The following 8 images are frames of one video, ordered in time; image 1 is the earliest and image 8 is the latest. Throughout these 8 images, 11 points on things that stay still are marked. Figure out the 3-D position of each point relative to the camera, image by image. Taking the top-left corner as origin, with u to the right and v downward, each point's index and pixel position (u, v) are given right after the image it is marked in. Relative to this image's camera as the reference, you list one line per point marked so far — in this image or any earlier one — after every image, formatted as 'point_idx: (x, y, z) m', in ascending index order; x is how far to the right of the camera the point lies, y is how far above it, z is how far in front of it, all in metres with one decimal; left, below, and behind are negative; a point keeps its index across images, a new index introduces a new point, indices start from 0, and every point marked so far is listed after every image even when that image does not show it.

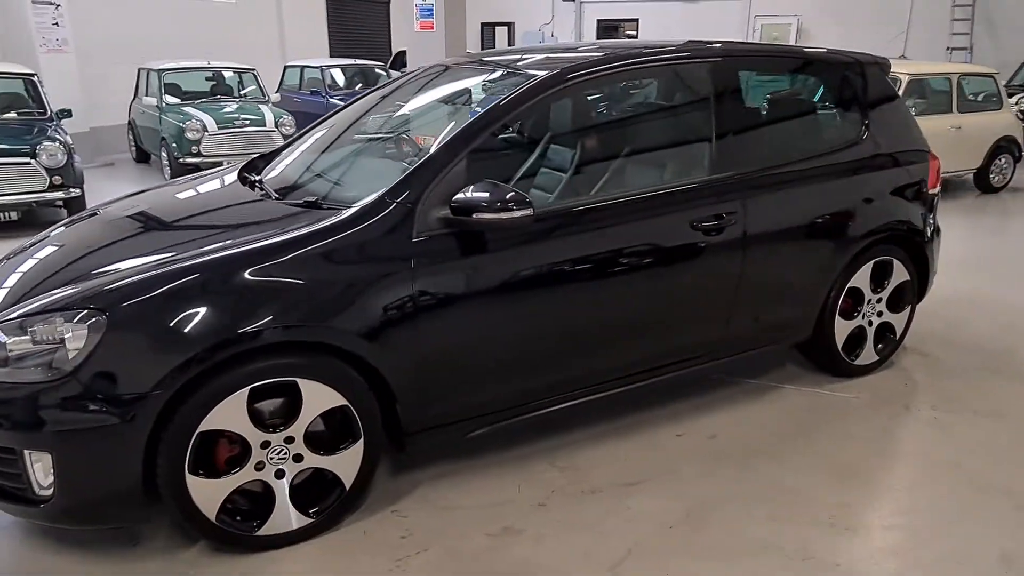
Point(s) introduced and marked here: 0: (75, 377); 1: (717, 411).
0: (-1.0, -0.2, +1.8) m
1: (+0.8, -0.5, +2.8) m
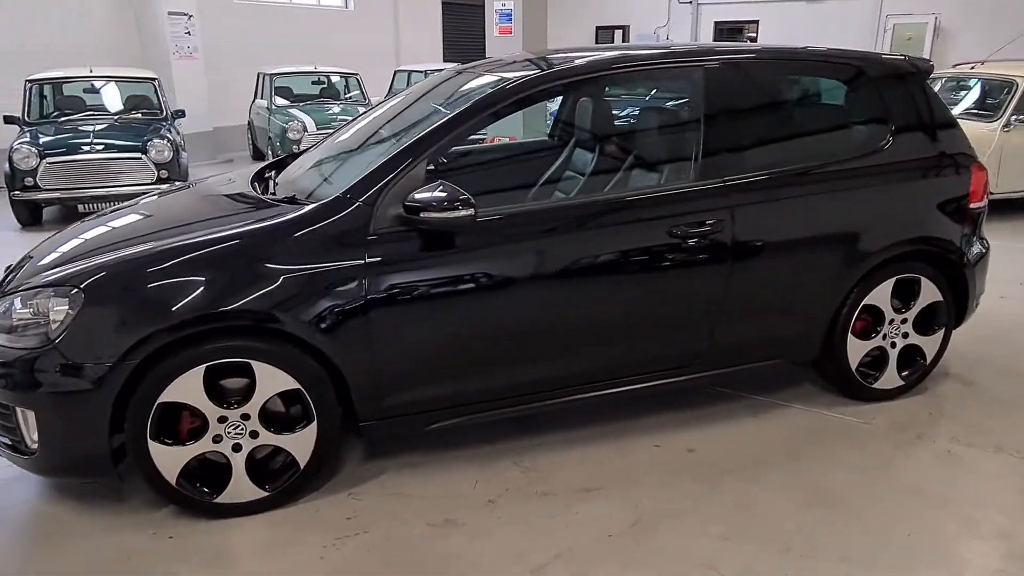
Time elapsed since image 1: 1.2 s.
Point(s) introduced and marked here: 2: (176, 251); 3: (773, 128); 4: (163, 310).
0: (-1.2, -0.1, +2.0) m
1: (+0.7, -0.5, +2.8) m
2: (-1.0, +0.1, +2.1) m
3: (+0.9, +0.6, +2.6) m
4: (-1.0, -0.1, +2.0) m
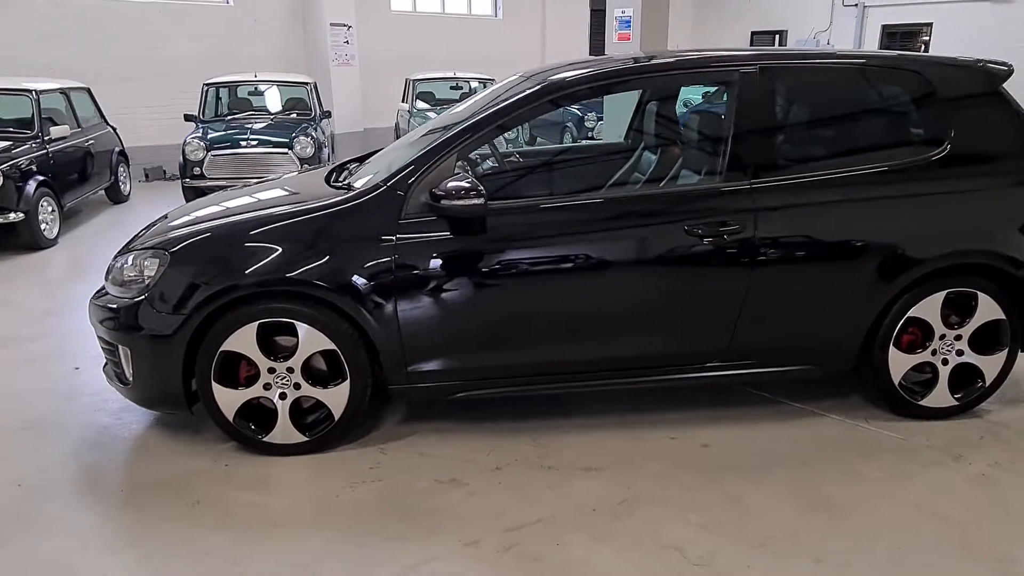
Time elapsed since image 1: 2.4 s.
0: (-1.2, 0.0, +2.5) m
1: (+0.8, -0.5, +2.8) m
2: (-0.9, +0.2, +2.5) m
3: (+1.1, +0.6, +2.6) m
4: (-1.0, +0.1, +2.4) m
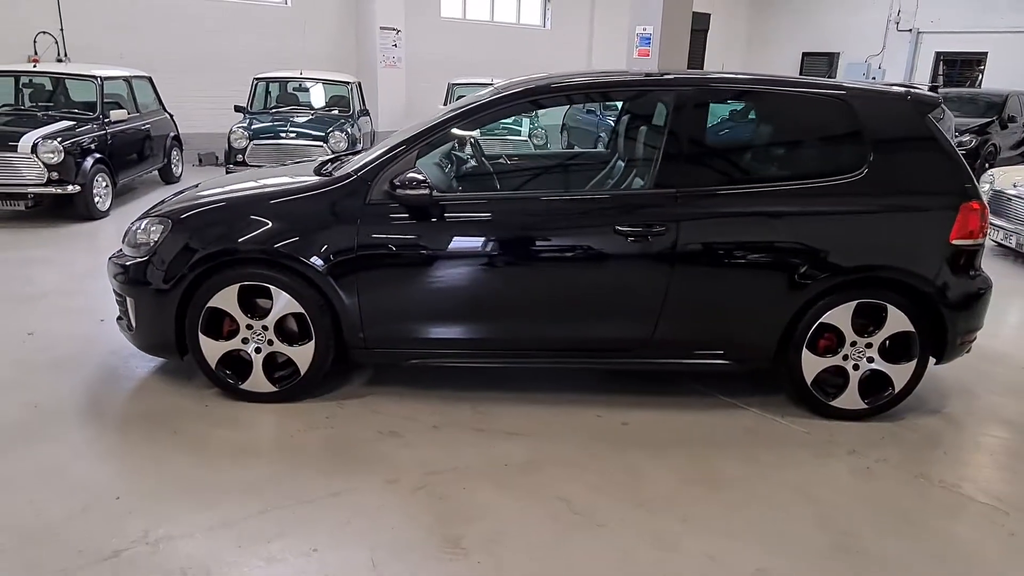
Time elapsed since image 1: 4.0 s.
0: (-1.4, +0.1, +2.9) m
1: (+0.6, -0.5, +3.1) m
2: (-1.1, +0.3, +2.9) m
3: (+0.9, +0.6, +2.9) m
4: (-1.2, +0.2, +2.9) m
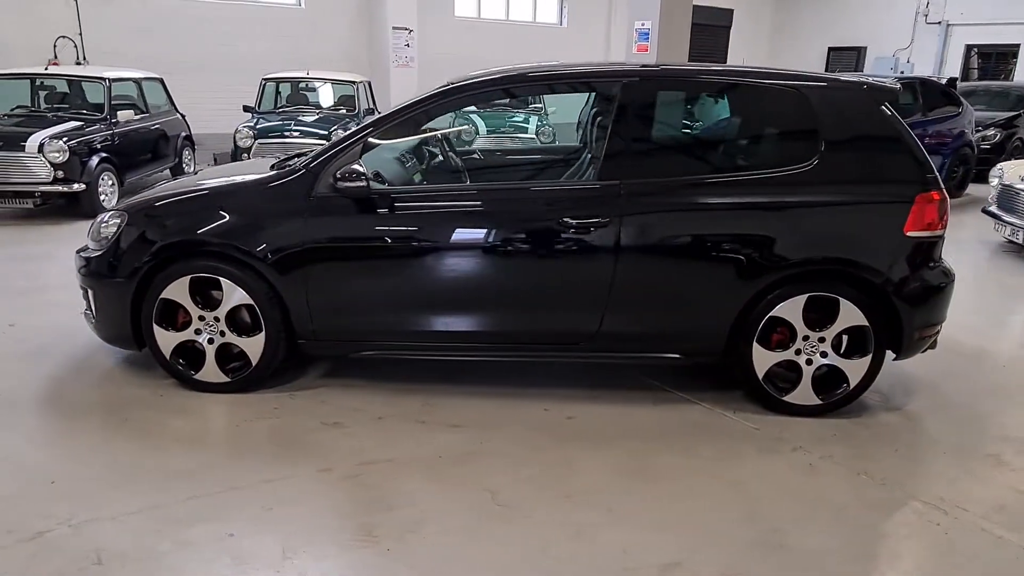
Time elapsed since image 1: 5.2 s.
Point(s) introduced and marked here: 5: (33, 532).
0: (-1.6, +0.2, +3.0) m
1: (+0.4, -0.5, +3.0) m
2: (-1.3, +0.4, +3.0) m
3: (+0.7, +0.6, +2.9) m
4: (-1.4, +0.2, +2.9) m
5: (-1.4, -0.7, +2.1) m
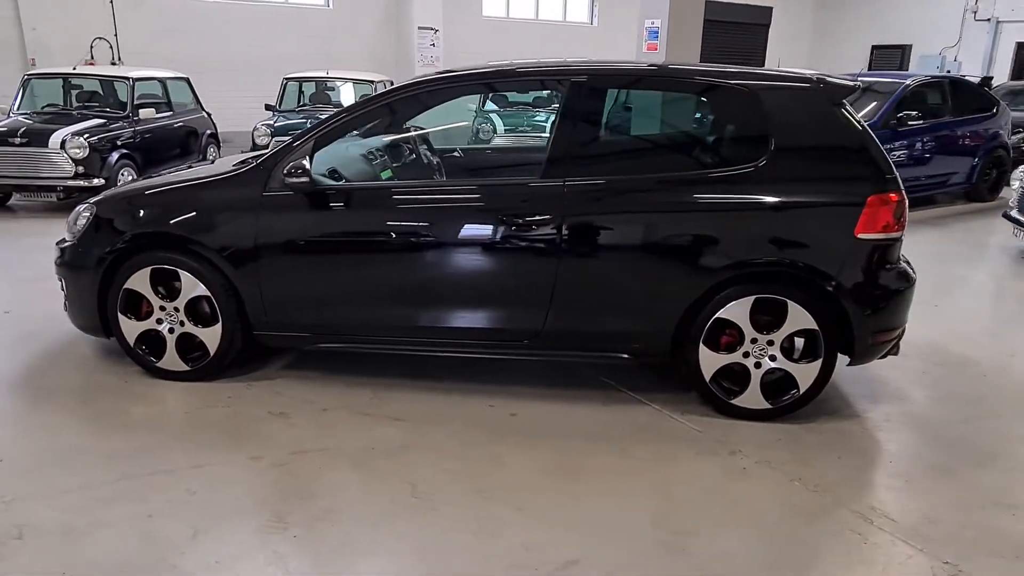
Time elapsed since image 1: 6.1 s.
0: (-1.8, +0.2, +3.1) m
1: (+0.2, -0.5, +3.0) m
2: (-1.5, +0.4, +3.1) m
3: (+0.5, +0.6, +2.9) m
4: (-1.6, +0.3, +3.0) m
5: (-1.7, -0.7, +2.3) m
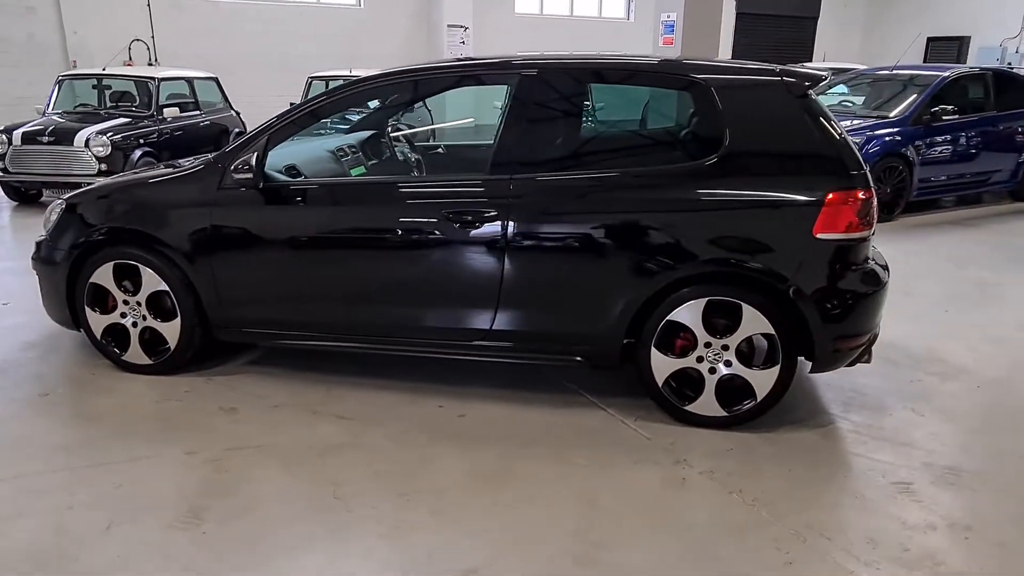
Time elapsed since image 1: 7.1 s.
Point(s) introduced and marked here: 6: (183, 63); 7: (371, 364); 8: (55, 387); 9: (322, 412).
0: (-2.0, +0.2, +3.2) m
1: (0.0, -0.5, +3.0) m
2: (-1.7, +0.4, +3.2) m
3: (+0.3, +0.6, +2.8) m
4: (-1.8, +0.3, +3.1) m
5: (-1.9, -0.6, +2.3) m
6: (-4.2, +2.9, +9.4) m
7: (-0.7, -0.3, +3.4) m
8: (-1.9, -0.4, +3.1) m
9: (-0.7, -0.5, +2.9) m
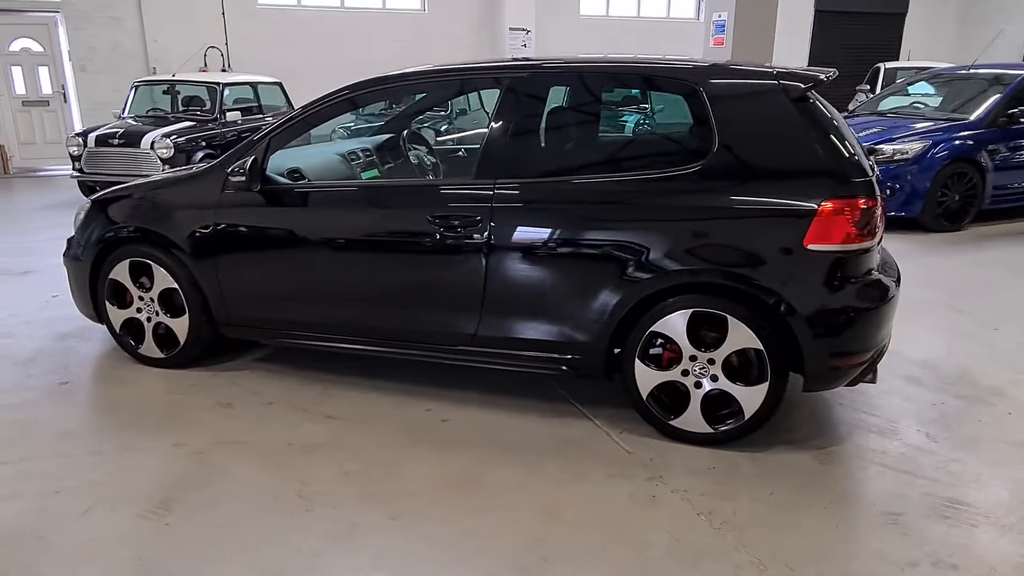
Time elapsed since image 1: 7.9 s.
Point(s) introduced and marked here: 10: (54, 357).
0: (-2.0, +0.3, +3.4) m
1: (-0.1, -0.5, +2.9) m
2: (-1.7, +0.5, +3.3) m
3: (+0.2, +0.5, +2.7) m
4: (-1.8, +0.3, +3.3) m
5: (-2.0, -0.6, +2.5) m
6: (-3.5, +3.0, +9.8) m
7: (-0.6, -0.4, +3.4) m
8: (-2.0, -0.4, +3.3) m
9: (-0.8, -0.5, +2.9) m
10: (-2.2, -0.3, +3.6) m
